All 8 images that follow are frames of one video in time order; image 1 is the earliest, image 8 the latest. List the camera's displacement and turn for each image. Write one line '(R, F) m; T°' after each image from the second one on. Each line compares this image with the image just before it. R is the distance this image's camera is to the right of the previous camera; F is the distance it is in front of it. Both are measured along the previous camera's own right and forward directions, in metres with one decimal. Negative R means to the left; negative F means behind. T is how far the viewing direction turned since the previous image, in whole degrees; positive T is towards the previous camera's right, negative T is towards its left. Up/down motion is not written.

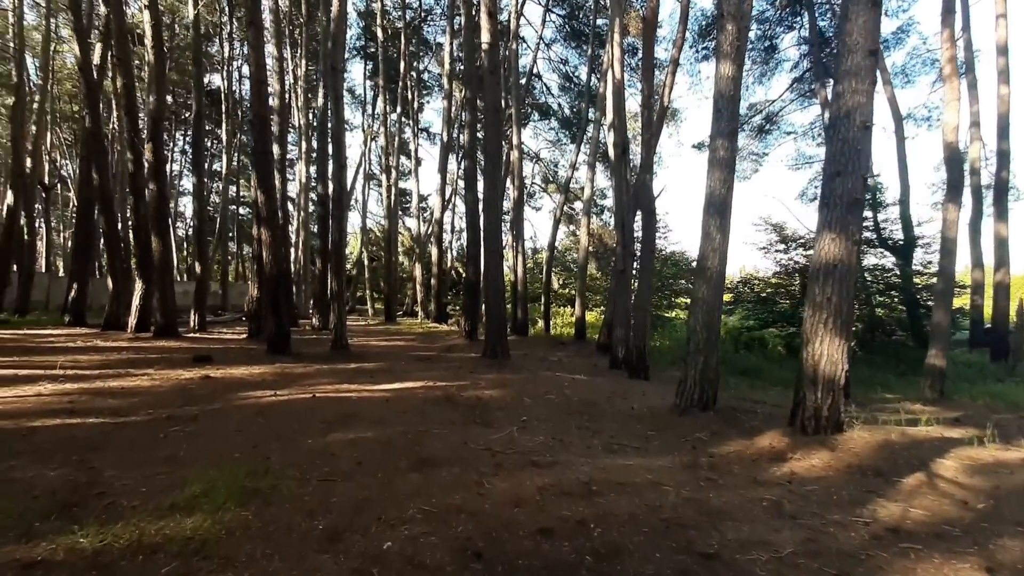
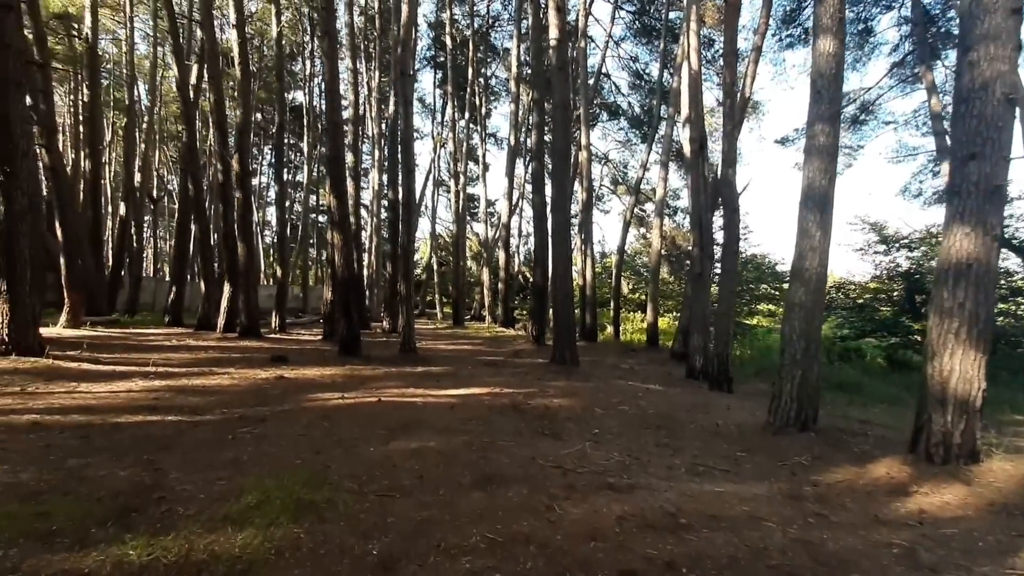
(-0.1, +0.4) m; -8°
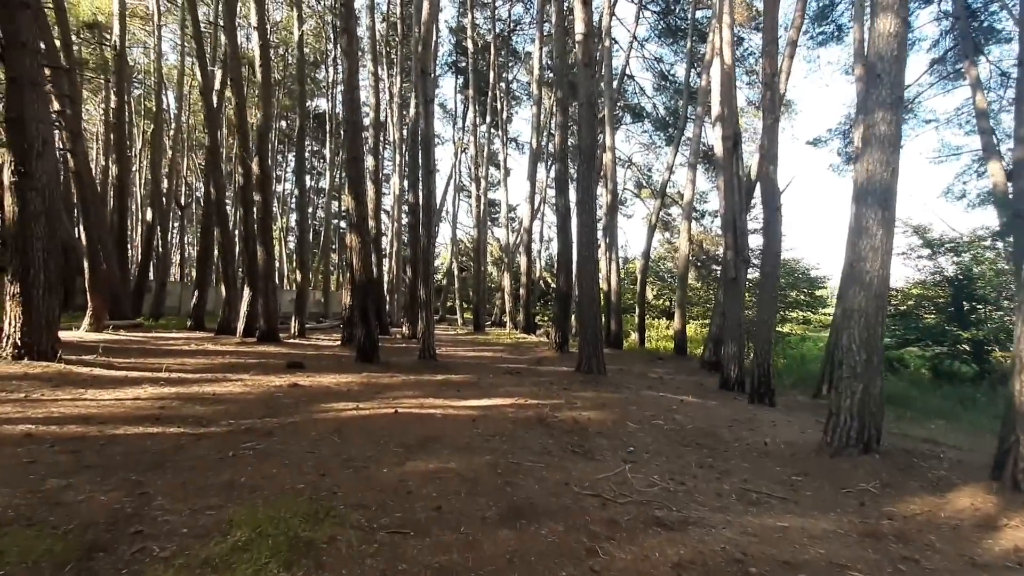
(-0.1, +0.5) m; -2°
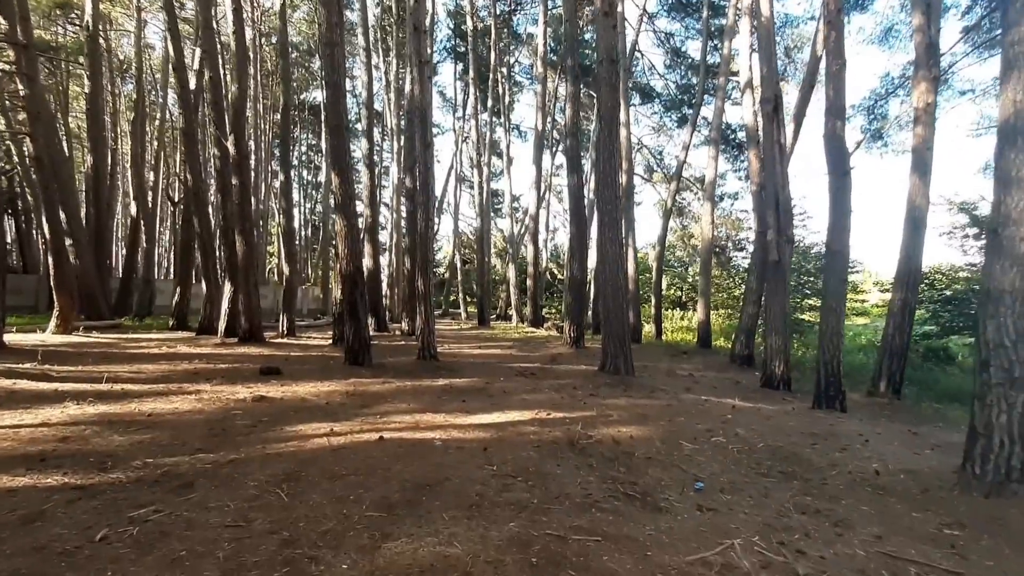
(-0.2, +1.6) m; 0°
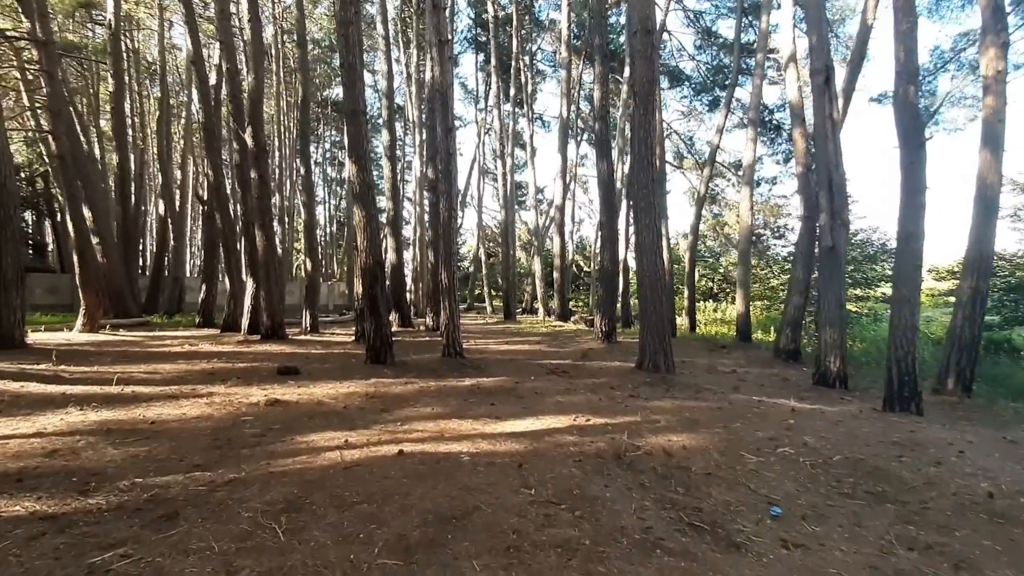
(-0.1, +0.6) m; -3°
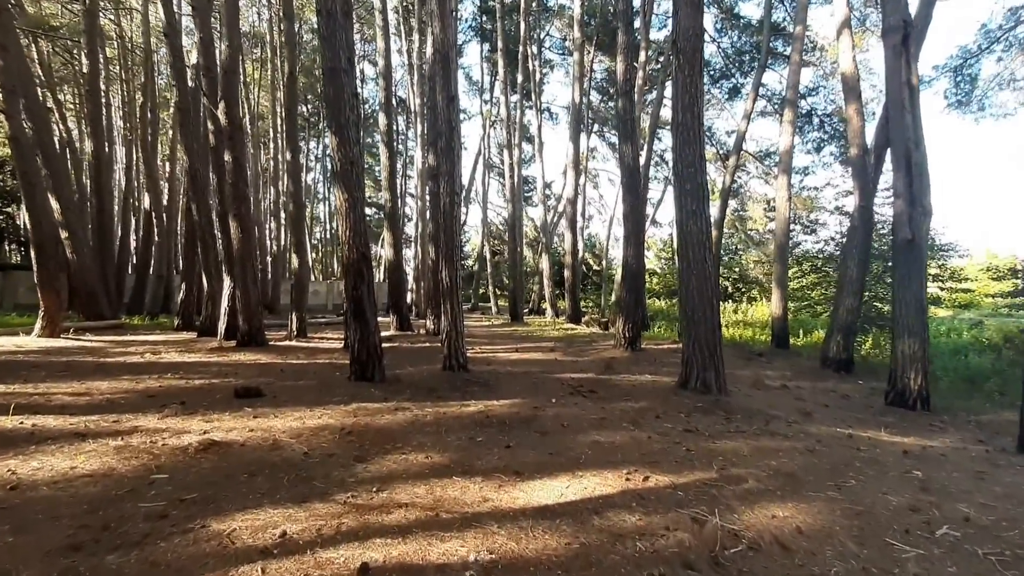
(-0.2, +1.7) m; 0°
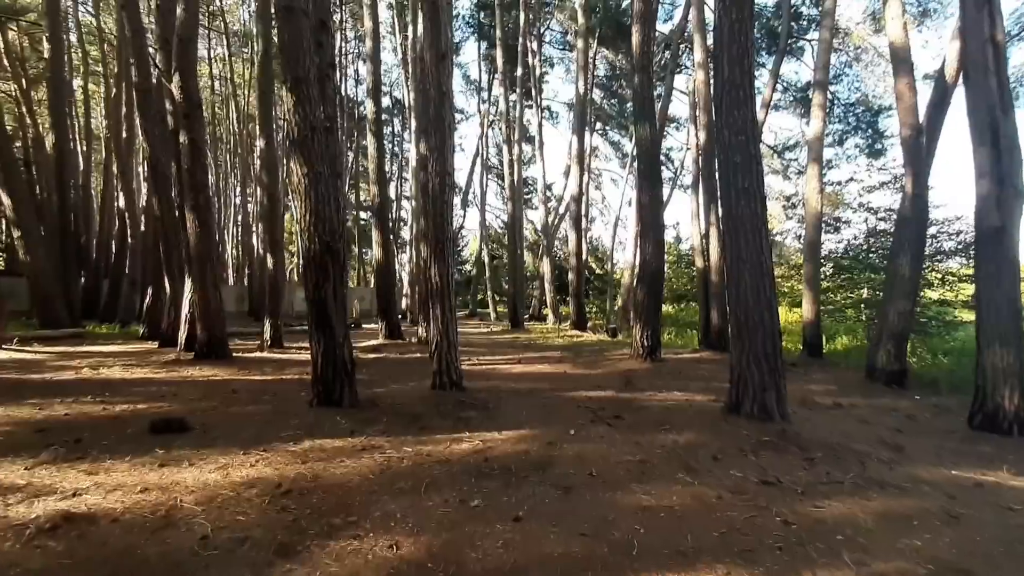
(-0.1, +1.5) m; 0°
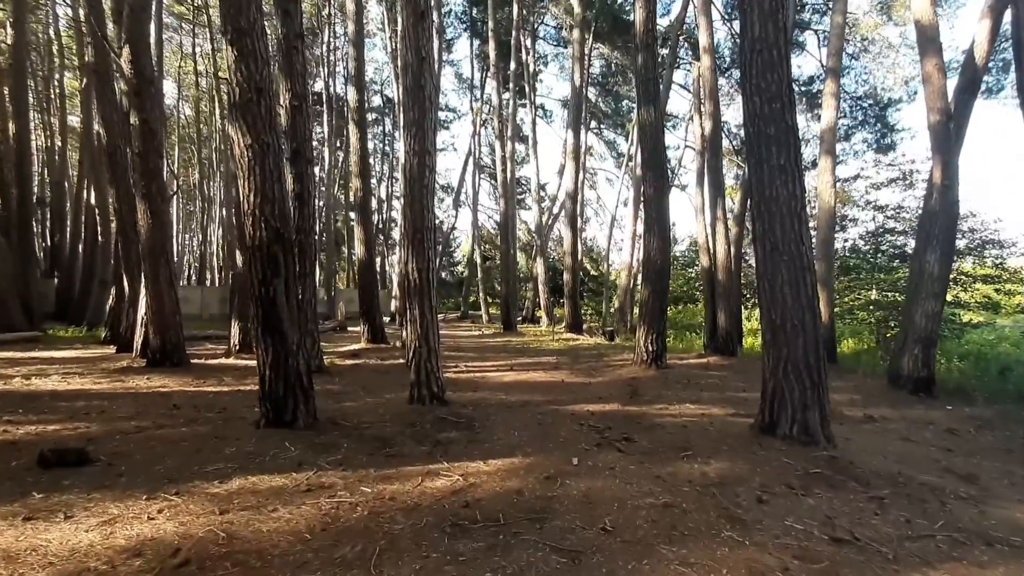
(0.0, +1.0) m; +1°
